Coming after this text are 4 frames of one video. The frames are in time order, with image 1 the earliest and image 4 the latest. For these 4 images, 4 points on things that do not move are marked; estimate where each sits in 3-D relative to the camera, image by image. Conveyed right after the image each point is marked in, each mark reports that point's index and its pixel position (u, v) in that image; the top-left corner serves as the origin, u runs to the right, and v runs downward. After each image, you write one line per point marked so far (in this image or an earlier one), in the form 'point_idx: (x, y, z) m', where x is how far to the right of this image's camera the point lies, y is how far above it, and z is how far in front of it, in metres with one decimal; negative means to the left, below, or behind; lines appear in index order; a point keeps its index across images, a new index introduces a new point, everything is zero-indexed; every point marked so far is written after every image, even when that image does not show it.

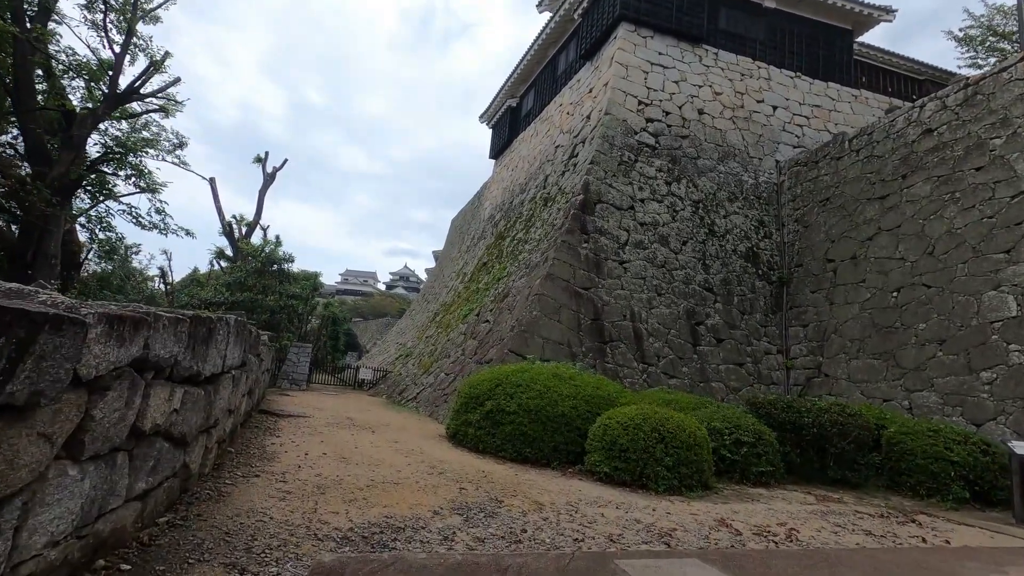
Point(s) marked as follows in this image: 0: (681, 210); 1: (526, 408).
0: (+3.1, +1.4, +9.8) m
1: (+0.1, -1.1, +4.7) m
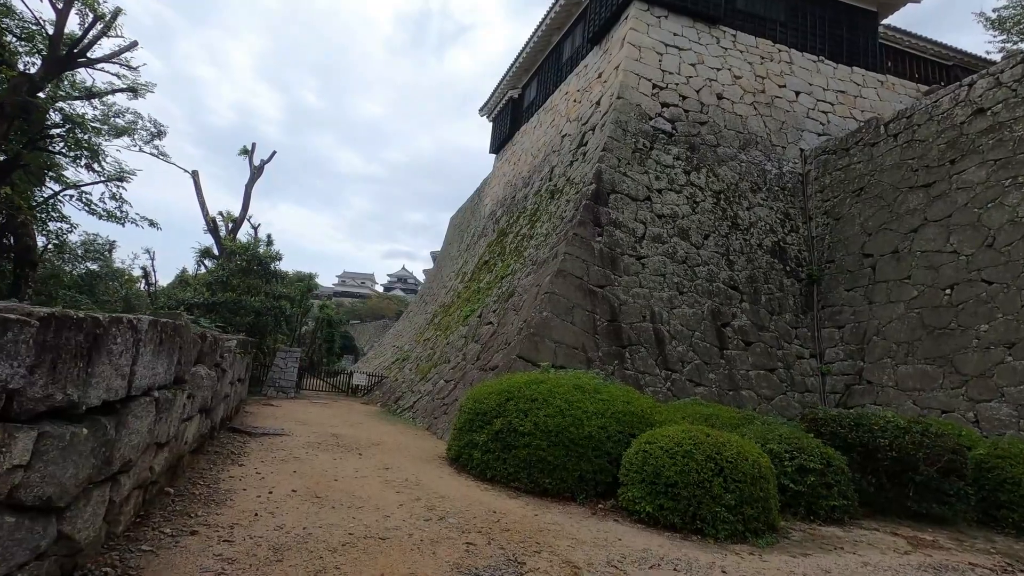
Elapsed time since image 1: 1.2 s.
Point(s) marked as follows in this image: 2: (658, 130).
0: (+3.2, +1.5, +9.0) m
1: (+0.2, -1.0, +3.9) m
2: (+2.6, +2.8, +9.5) m
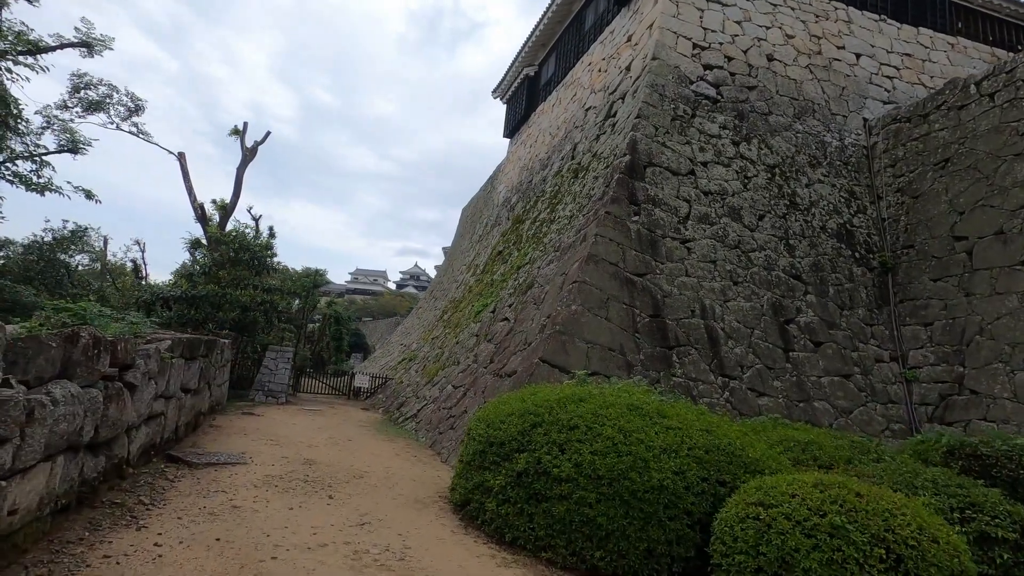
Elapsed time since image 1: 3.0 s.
0: (+3.5, +1.6, +7.7) m
1: (+0.4, -0.9, +2.6) m
2: (+2.8, +2.9, +8.1) m
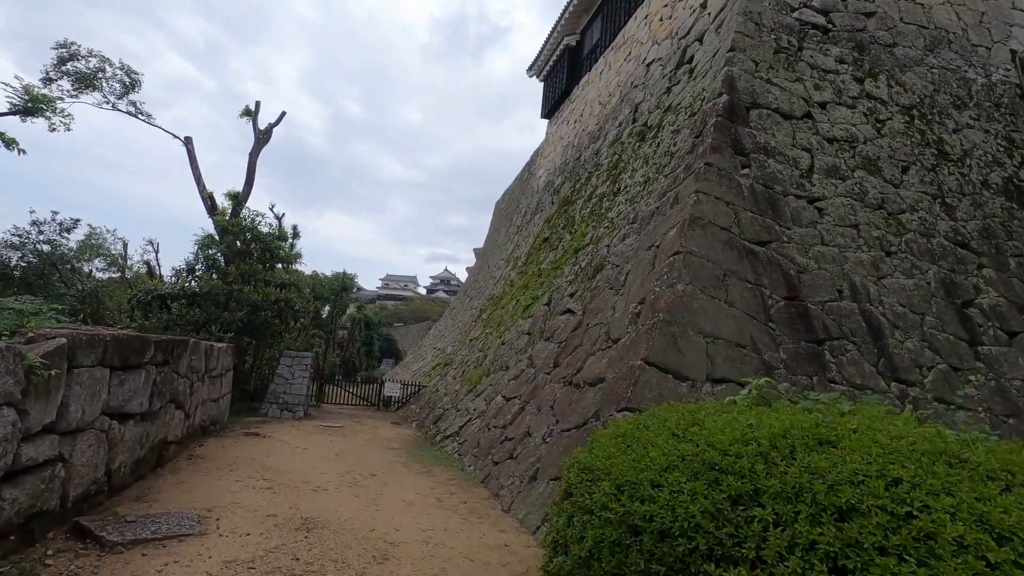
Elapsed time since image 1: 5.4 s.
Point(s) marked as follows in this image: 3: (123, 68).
0: (+4.1, +1.9, +5.9) m
1: (+0.8, -0.7, +1.0) m
2: (+3.5, +3.1, +6.4) m
3: (-6.5, +3.7, +9.0) m
